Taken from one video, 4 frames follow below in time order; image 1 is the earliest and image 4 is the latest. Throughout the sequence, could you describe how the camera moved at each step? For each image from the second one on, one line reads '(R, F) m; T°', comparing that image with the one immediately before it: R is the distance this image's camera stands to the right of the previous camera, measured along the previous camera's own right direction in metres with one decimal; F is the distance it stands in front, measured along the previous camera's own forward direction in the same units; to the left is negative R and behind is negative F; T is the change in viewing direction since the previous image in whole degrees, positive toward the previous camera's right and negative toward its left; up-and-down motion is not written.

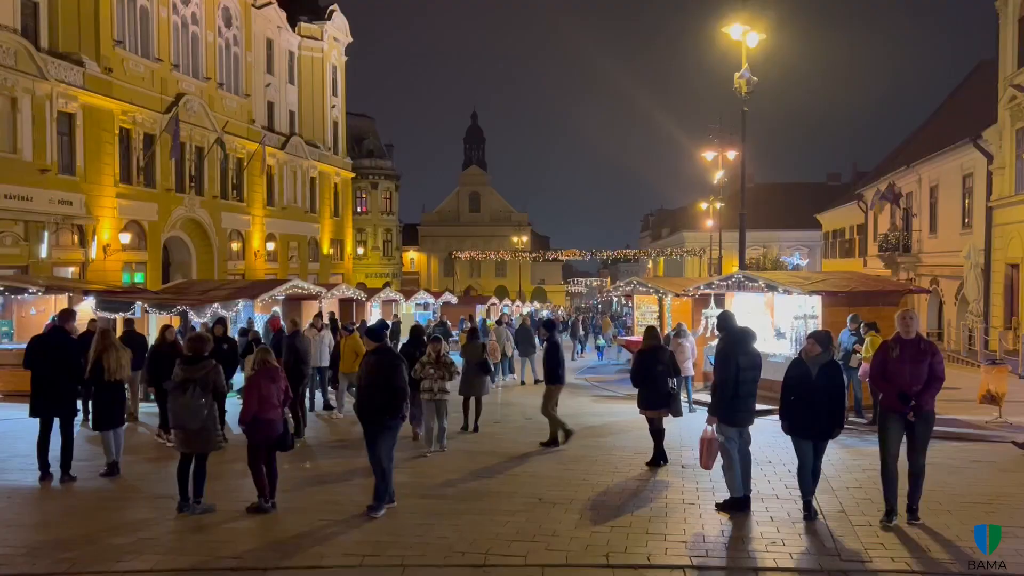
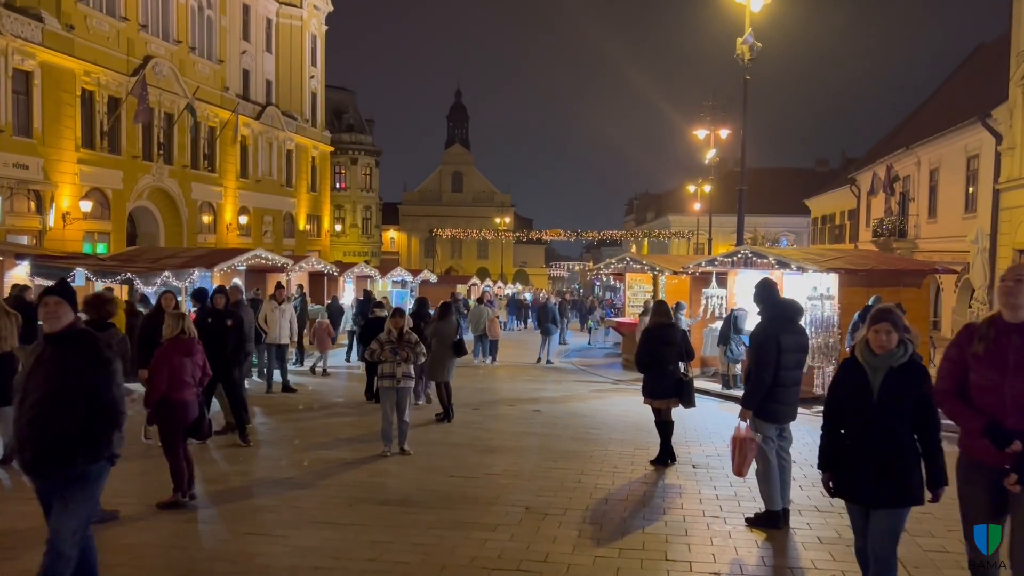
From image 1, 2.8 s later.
(0.0, +1.7) m; +1°
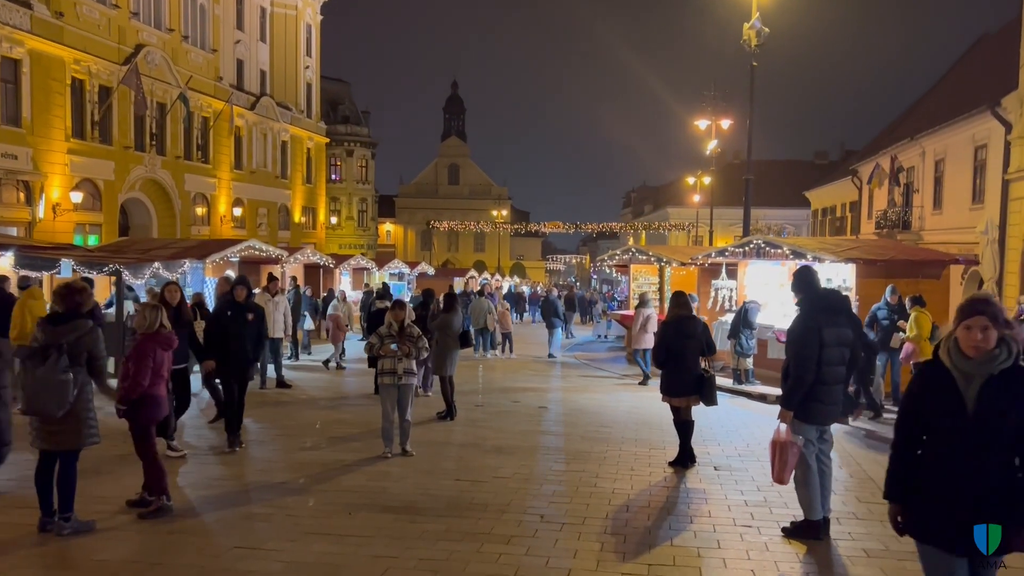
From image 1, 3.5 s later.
(-0.1, +0.6) m; 0°
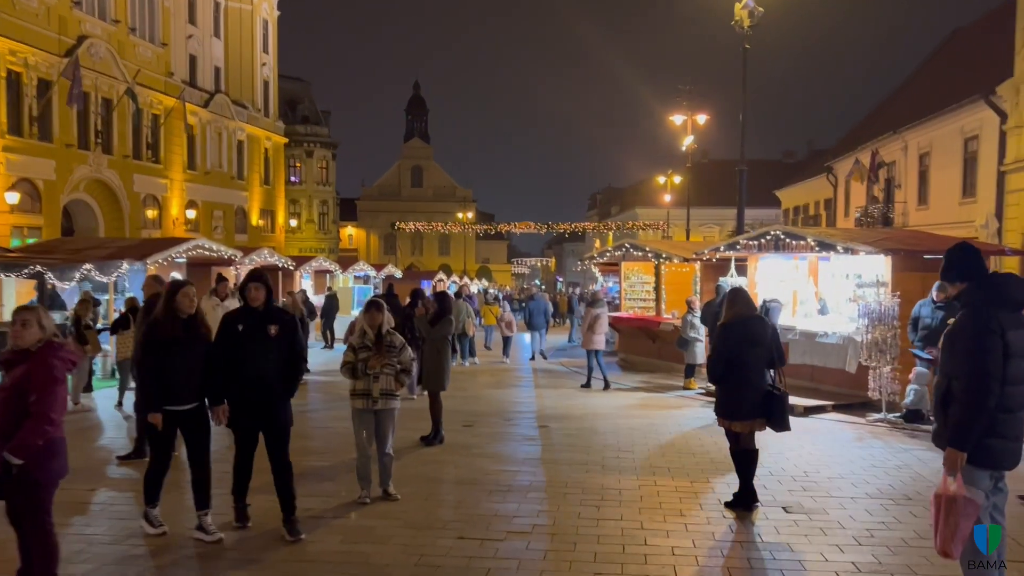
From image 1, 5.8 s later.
(-0.4, +1.8) m; +3°
